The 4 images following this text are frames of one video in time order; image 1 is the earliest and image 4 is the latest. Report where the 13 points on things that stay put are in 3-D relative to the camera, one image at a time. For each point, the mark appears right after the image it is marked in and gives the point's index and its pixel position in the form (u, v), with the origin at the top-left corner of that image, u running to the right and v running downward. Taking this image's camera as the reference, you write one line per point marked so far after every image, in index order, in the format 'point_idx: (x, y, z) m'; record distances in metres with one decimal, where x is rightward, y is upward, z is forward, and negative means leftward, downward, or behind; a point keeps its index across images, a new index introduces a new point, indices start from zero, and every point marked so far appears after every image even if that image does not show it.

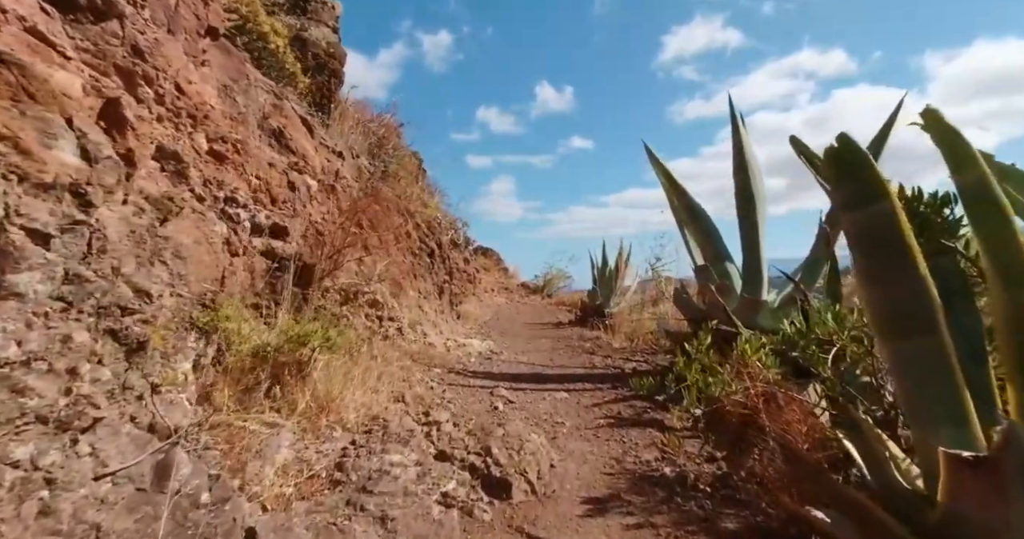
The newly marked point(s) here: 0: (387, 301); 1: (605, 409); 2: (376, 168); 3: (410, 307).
0: (-1.1, -0.3, +4.2) m
1: (+0.6, -0.9, +3.2) m
2: (-1.7, +1.3, +6.2) m
3: (-1.0, -0.4, +4.8) m
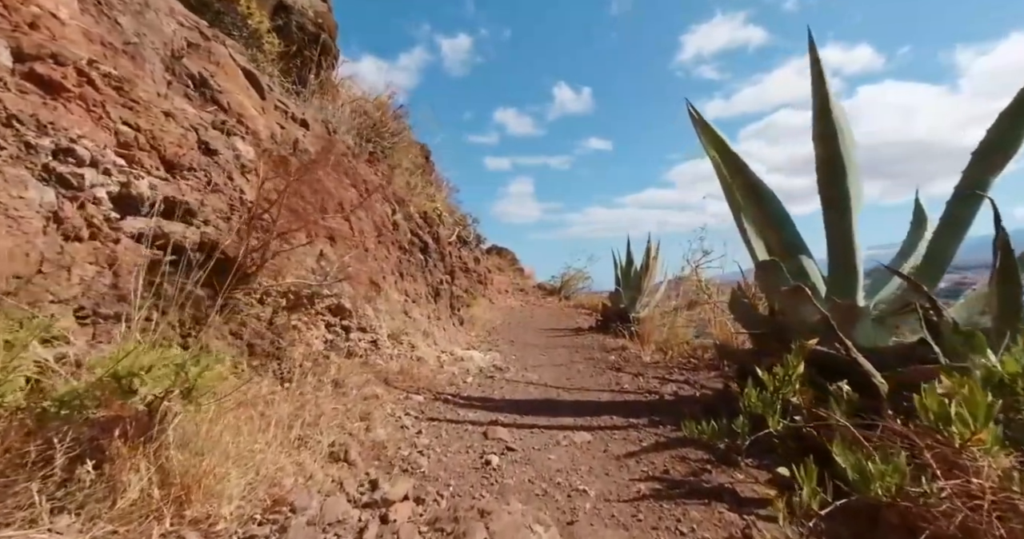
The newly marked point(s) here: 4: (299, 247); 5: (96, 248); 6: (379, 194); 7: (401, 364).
0: (-1.1, -0.3, +3.3) m
1: (+0.6, -0.9, +2.2) m
2: (-1.6, +1.3, +5.3) m
3: (-1.0, -0.4, +3.9) m
4: (-1.3, +0.1, +2.9) m
5: (-1.5, +0.1, +1.7) m
6: (-1.2, +0.7, +4.4) m
7: (-0.8, -0.7, +3.5) m
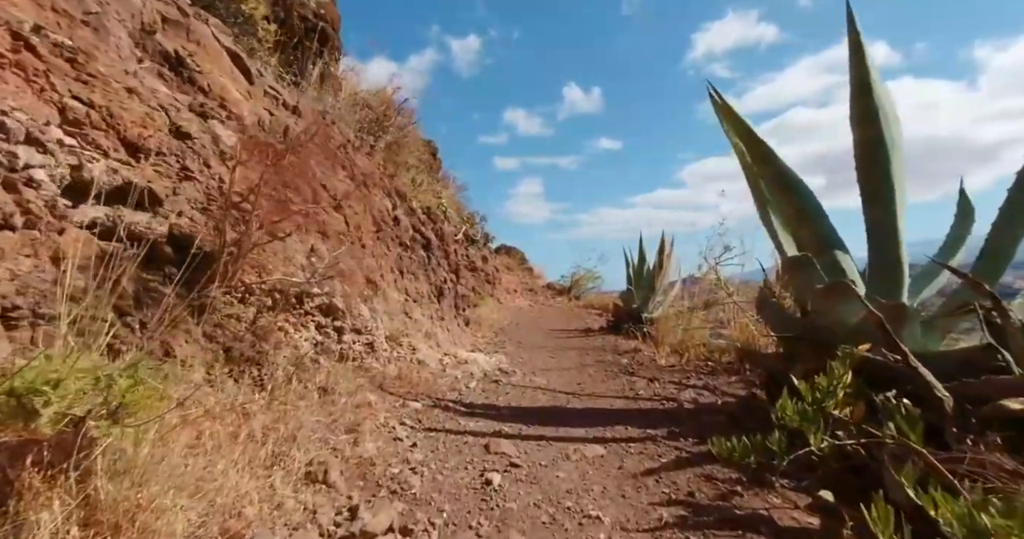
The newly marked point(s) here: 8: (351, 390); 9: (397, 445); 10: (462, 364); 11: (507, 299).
0: (-1.0, -0.3, +3.1) m
1: (+0.6, -0.9, +2.0) m
2: (-1.6, +1.3, +5.0) m
3: (-0.9, -0.4, +3.7) m
4: (-1.3, +0.2, +2.7) m
5: (-1.5, +0.1, +1.5) m
6: (-1.2, +0.7, +4.2) m
7: (-0.8, -0.7, +3.3) m
8: (-0.8, -0.6, +2.5) m
9: (-0.5, -0.8, +2.2) m
10: (-0.4, -0.8, +4.2) m
11: (-0.1, -0.6, +10.4) m
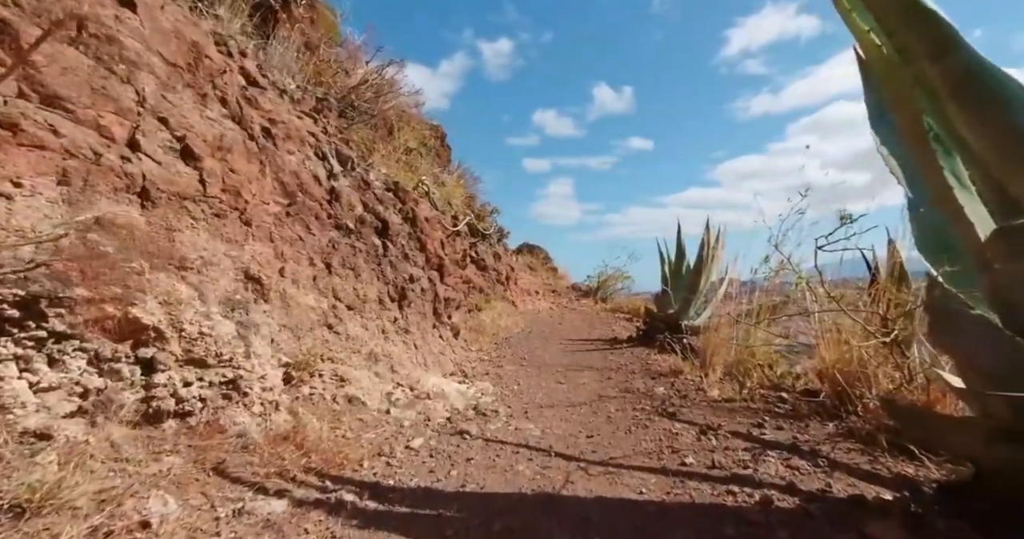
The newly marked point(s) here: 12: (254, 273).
0: (-1.2, -0.2, +1.8) m
1: (+0.4, -0.8, +0.6) m
2: (-1.6, +1.4, +3.8) m
3: (-1.1, -0.3, +2.4) m
4: (-1.5, +0.2, +1.4) m
5: (-1.8, +0.1, +0.3) m
6: (-1.3, +0.8, +2.9) m
7: (-0.9, -0.6, +2.0) m
8: (-1.1, -0.6, +1.2) m
9: (-0.8, -0.8, +0.9) m
10: (-0.5, -0.8, +2.9) m
11: (+0.1, -0.6, +9.0) m
12: (-1.2, 0.0, +2.2) m
